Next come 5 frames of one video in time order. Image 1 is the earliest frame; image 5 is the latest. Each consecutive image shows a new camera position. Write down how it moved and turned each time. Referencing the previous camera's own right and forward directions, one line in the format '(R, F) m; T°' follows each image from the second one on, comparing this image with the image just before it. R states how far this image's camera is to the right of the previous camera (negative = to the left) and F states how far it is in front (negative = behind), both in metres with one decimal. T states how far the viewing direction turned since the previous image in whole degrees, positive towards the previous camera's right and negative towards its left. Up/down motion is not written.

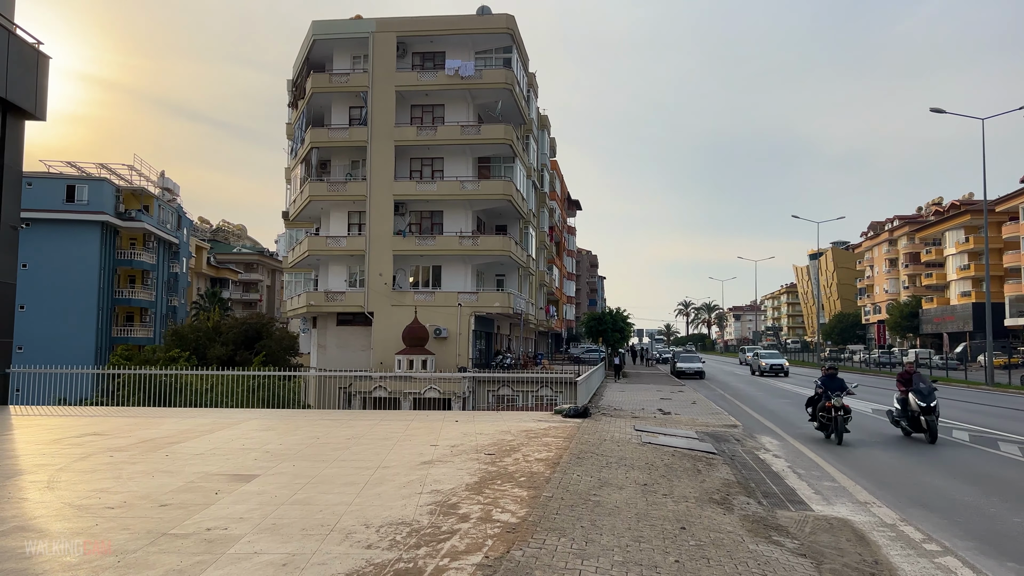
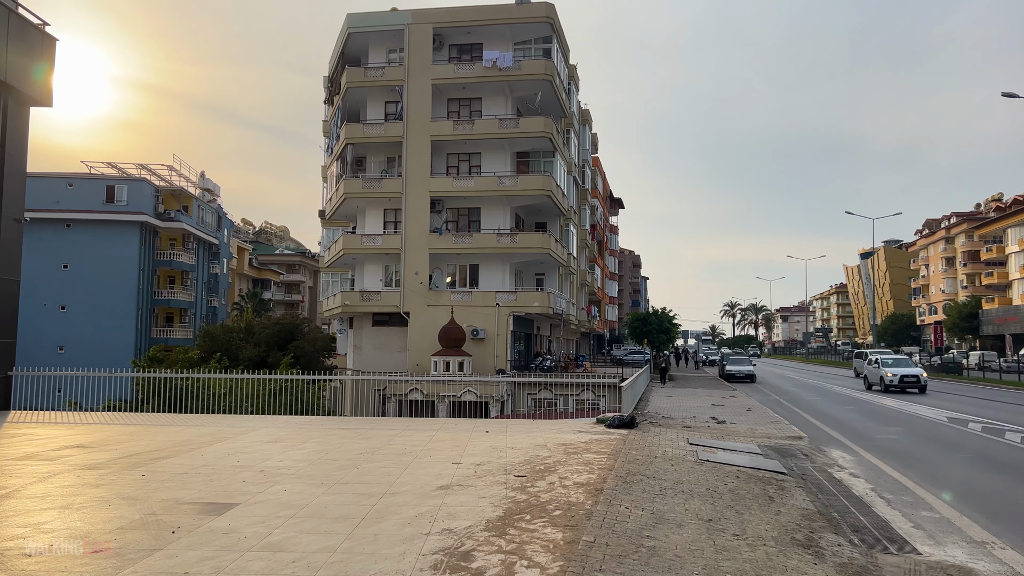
(+0.1, +1.4) m; -3°
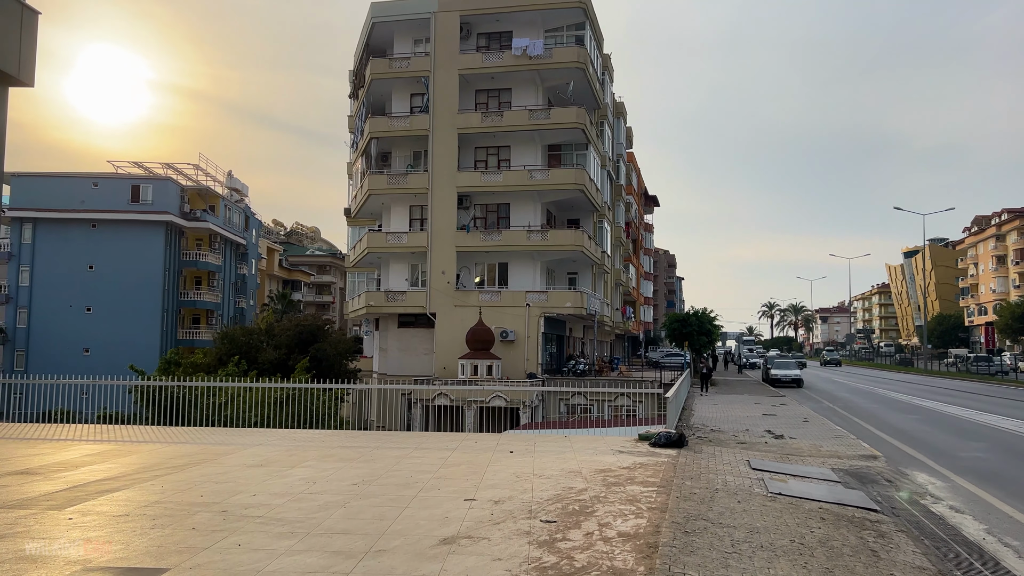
(+0.1, +1.7) m; -2°
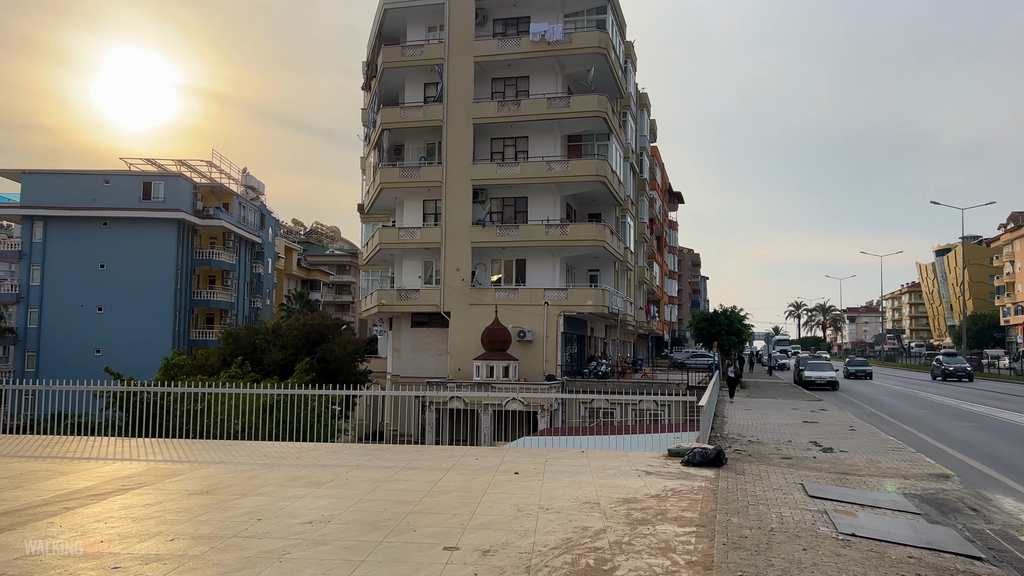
(+0.2, +1.7) m; -2°
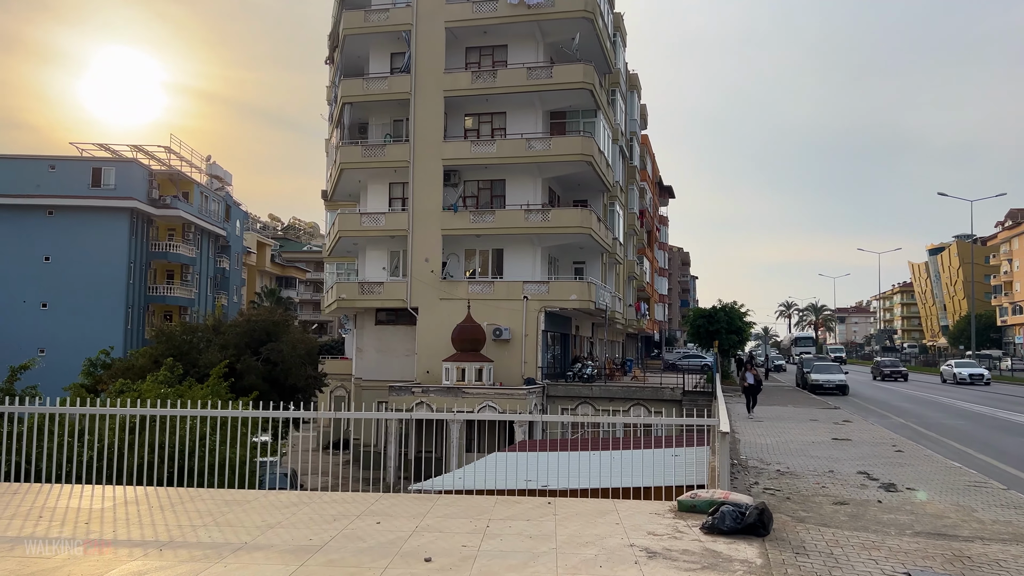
(+0.5, +3.5) m; +1°
